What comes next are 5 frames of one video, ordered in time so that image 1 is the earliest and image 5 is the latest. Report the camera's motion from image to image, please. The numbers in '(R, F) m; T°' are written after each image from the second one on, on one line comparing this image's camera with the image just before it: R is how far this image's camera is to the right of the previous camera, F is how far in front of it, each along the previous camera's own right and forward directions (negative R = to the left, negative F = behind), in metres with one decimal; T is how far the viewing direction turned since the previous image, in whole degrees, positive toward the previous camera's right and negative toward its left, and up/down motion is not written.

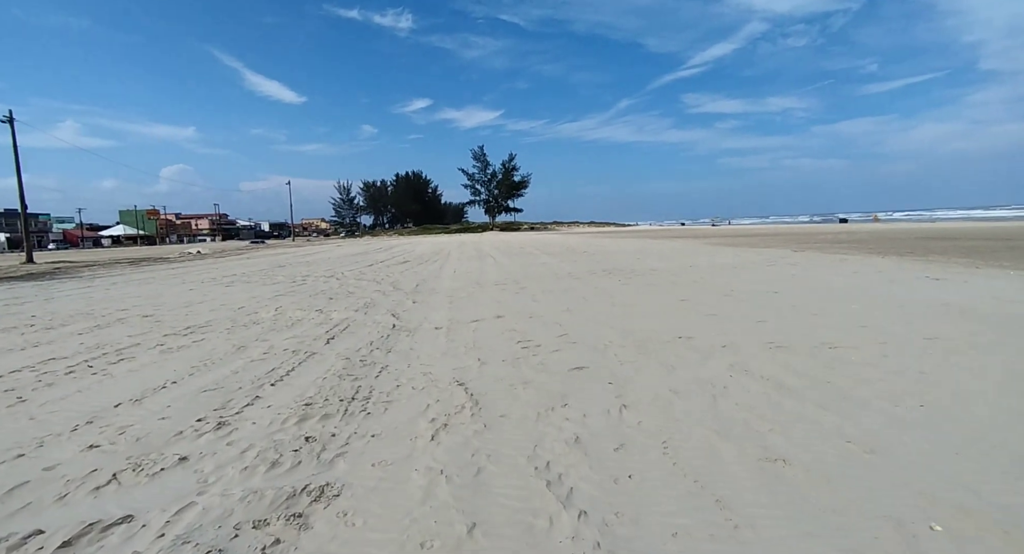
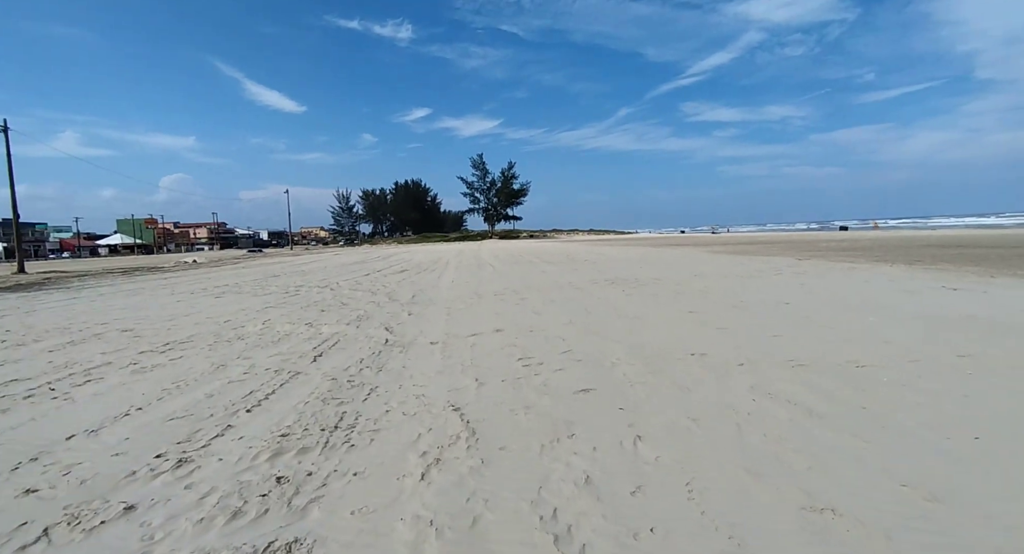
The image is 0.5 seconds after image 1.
(0.0, +0.4) m; 0°
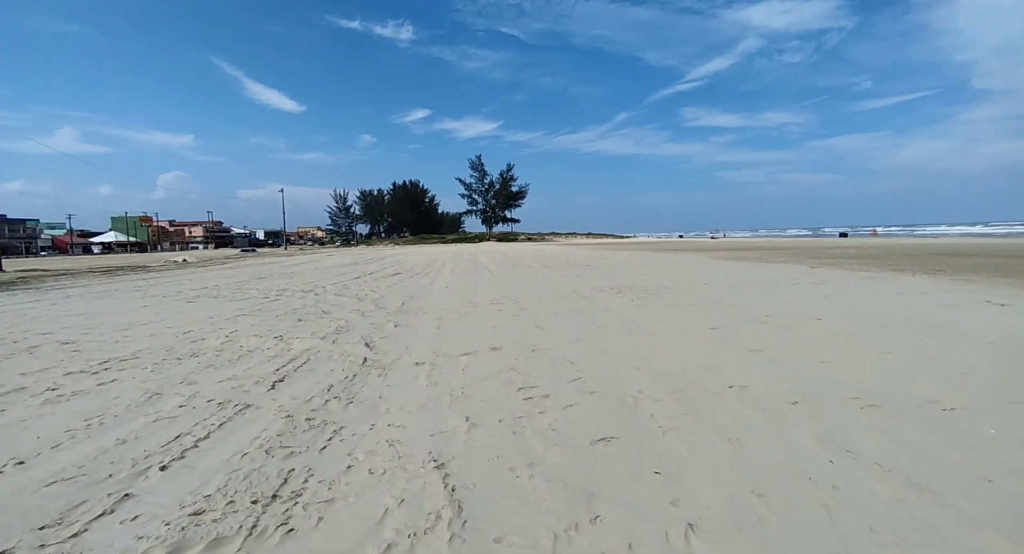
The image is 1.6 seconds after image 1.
(0.0, +1.0) m; 0°
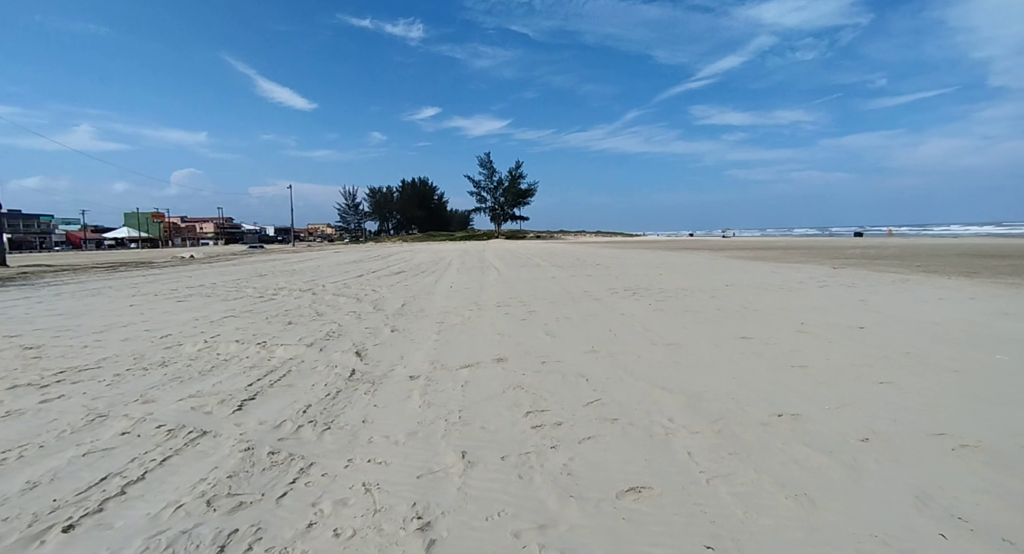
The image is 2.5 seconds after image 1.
(0.0, +0.7) m; -1°
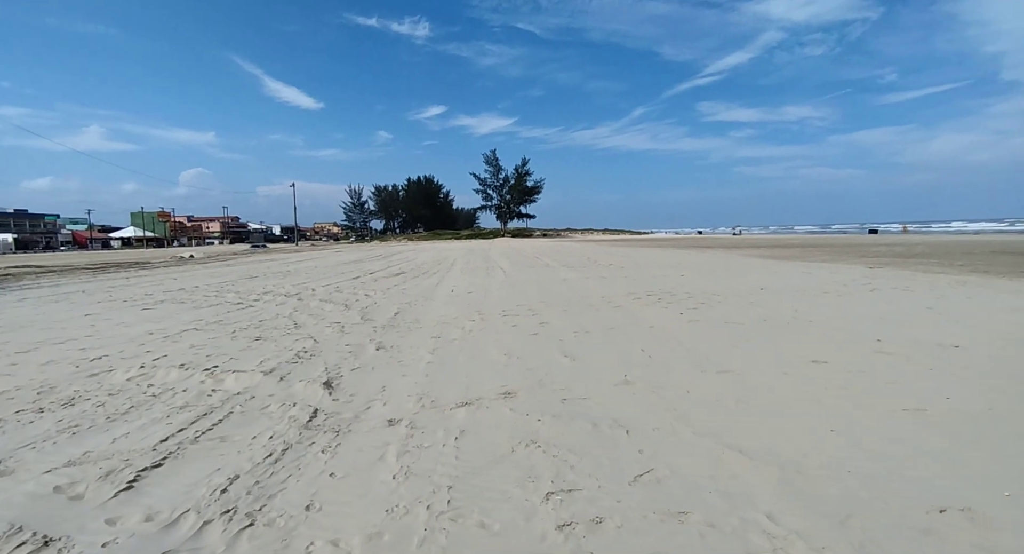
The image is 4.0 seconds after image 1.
(0.0, +1.3) m; -1°
